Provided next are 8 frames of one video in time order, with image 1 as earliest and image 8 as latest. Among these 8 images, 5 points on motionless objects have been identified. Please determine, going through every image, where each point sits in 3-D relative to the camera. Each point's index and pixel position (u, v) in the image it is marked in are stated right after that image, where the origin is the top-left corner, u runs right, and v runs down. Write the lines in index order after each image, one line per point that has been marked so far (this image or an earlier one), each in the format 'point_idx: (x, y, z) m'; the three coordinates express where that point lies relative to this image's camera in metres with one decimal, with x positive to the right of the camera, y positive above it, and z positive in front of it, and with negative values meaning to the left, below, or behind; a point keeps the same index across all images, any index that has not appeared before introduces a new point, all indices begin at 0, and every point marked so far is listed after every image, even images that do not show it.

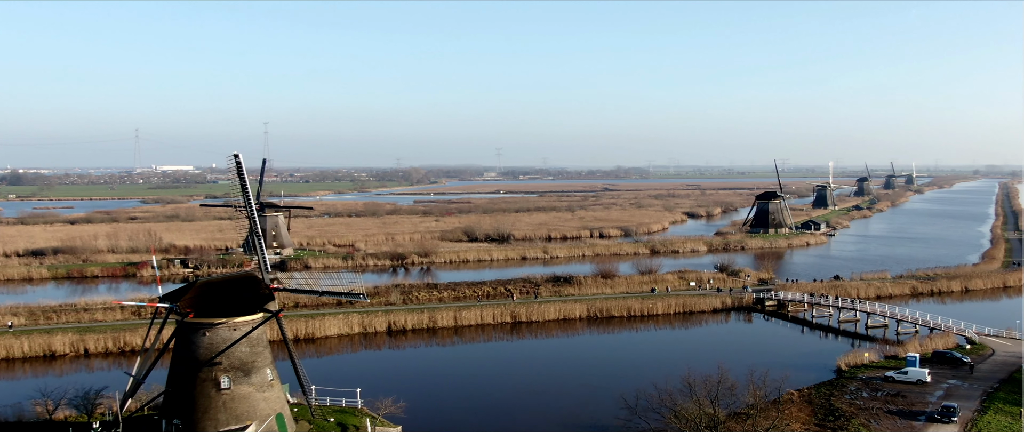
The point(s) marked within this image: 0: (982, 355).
0: (+9.8, -2.9, +14.0) m
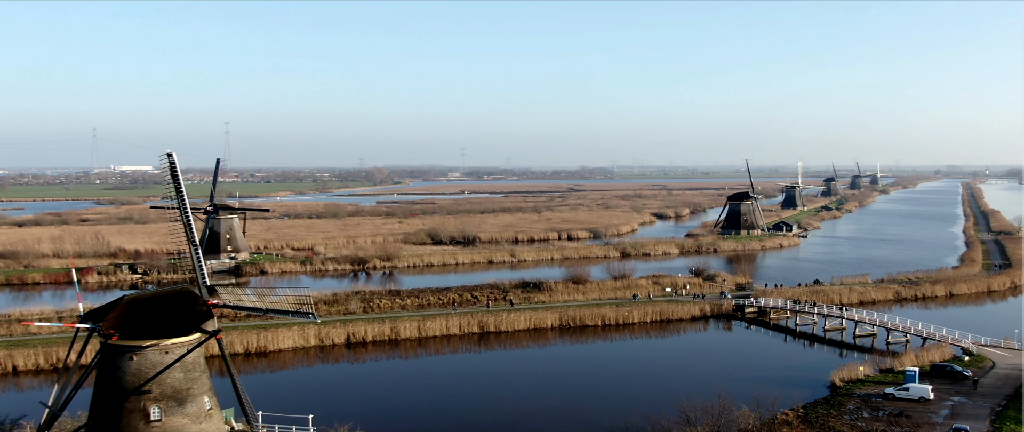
0: (+9.2, -3.0, +13.1) m
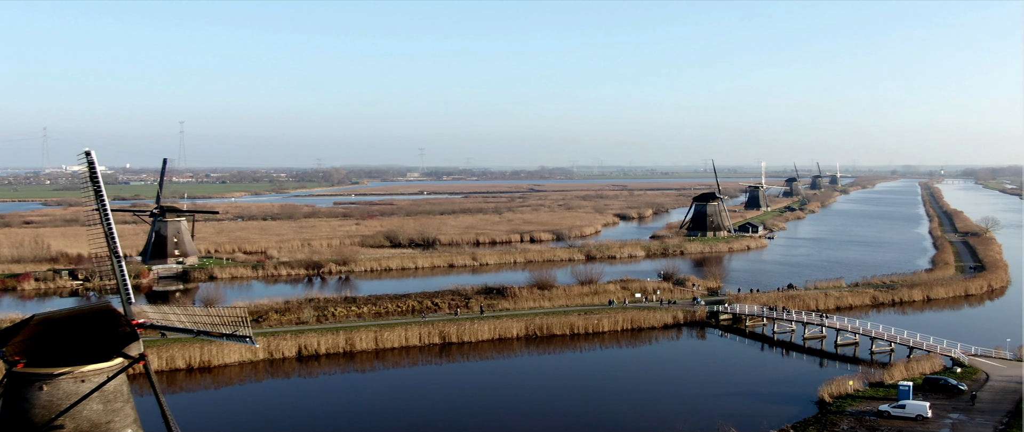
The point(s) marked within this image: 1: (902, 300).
0: (+8.6, -3.0, +12.4) m
1: (+11.4, -2.5, +19.5) m
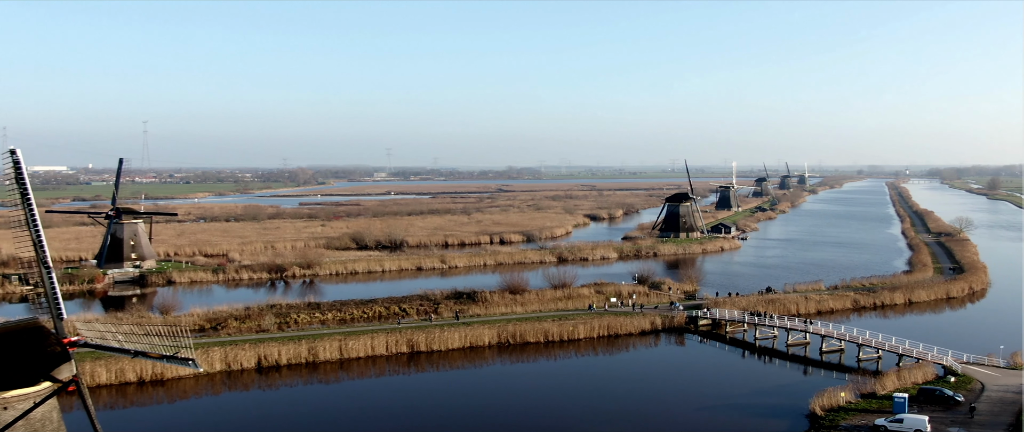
0: (+8.1, -3.1, +11.8) m
1: (+10.6, -2.5, +19.1) m
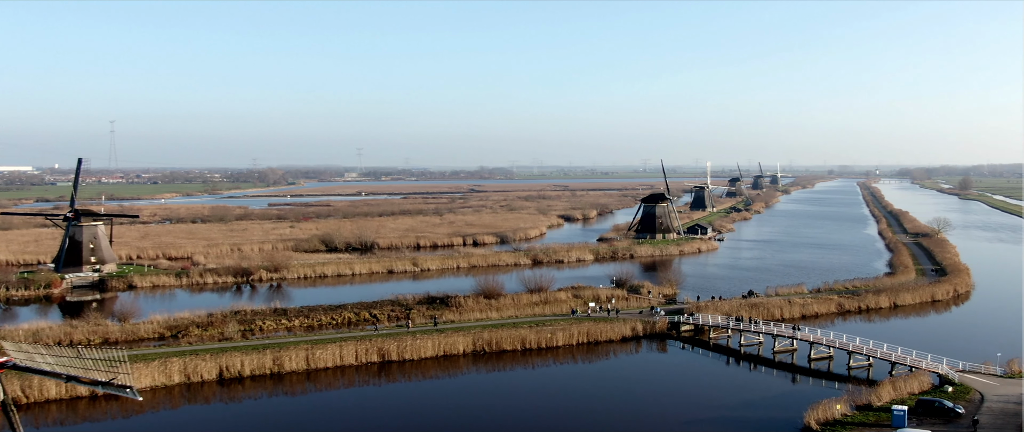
0: (+7.8, -3.1, +11.3) m
1: (+9.9, -2.5, +18.7) m
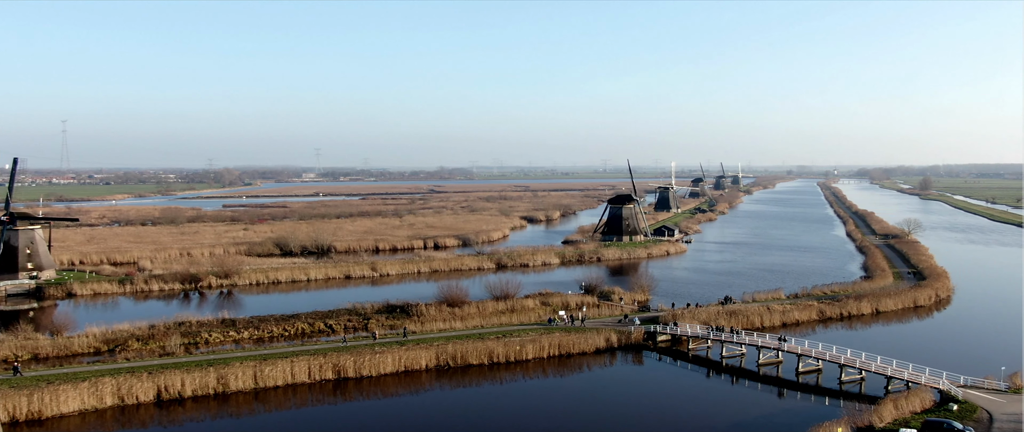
0: (+7.3, -3.2, +10.5) m
1: (+9.0, -2.6, +17.9) m
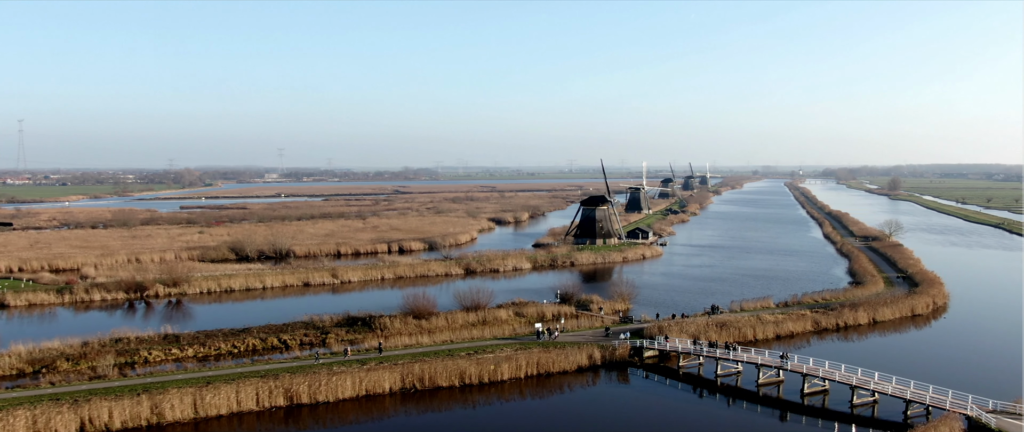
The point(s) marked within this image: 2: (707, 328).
0: (+7.0, -3.3, +9.3) m
1: (+8.4, -2.7, +16.8) m
2: (+4.8, -2.8, +16.6) m
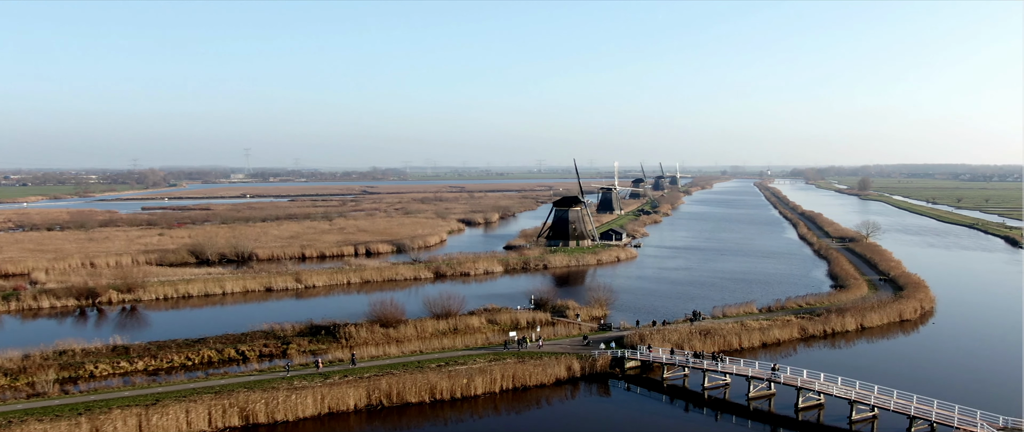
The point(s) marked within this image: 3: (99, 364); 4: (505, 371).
0: (+6.8, -3.4, +8.6) m
1: (+7.7, -2.8, +16.2) m
2: (+4.2, -2.9, +15.8) m
3: (-12.4, -4.5, +19.9) m
4: (-0.2, -3.6, +15.7) m
